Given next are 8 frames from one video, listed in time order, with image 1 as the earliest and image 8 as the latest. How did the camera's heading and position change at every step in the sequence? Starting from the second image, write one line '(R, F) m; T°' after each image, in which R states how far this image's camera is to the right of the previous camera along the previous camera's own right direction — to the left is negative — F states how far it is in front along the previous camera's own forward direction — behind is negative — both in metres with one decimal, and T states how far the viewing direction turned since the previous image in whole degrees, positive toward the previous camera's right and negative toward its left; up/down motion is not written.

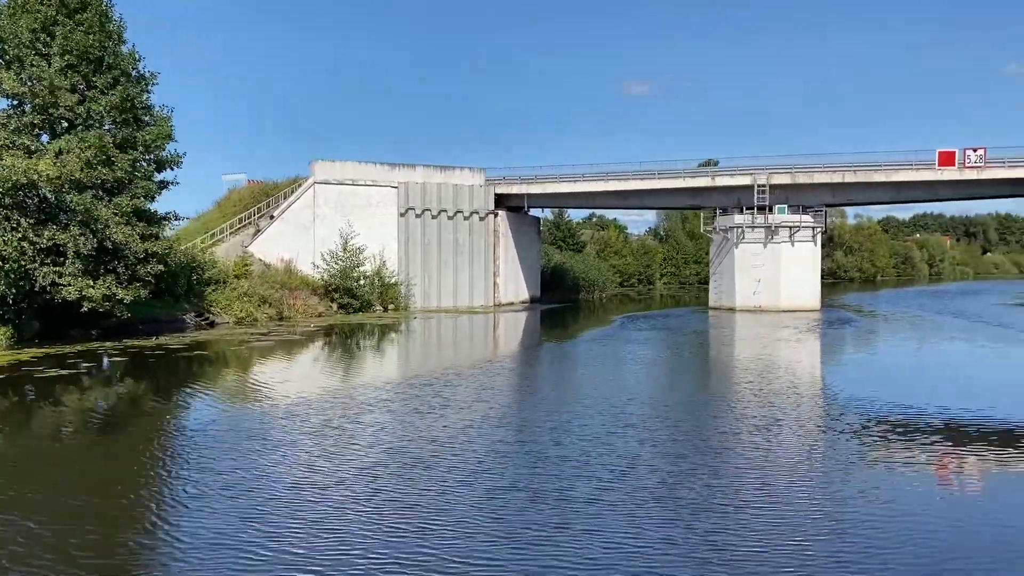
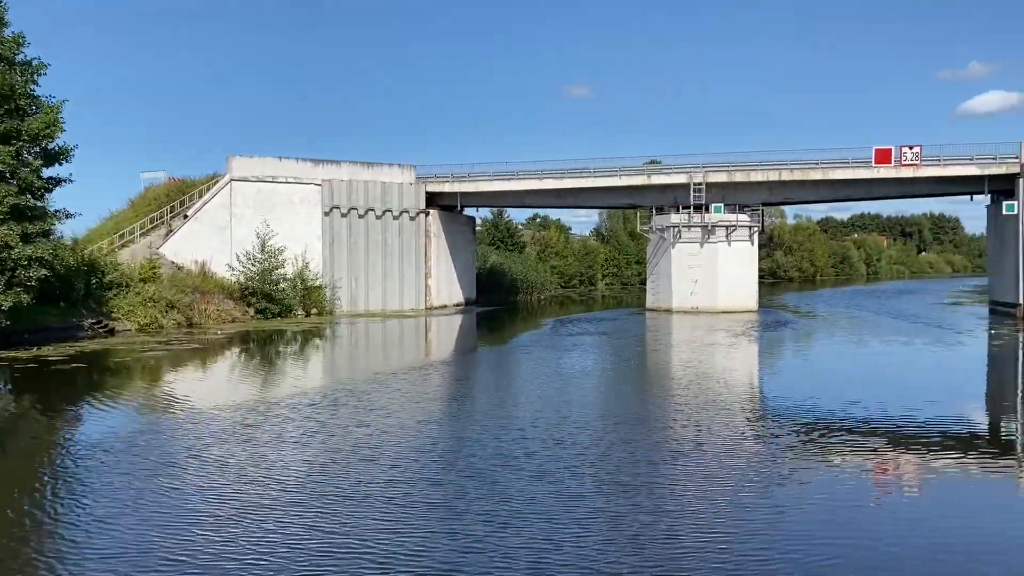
(+0.7, +1.5) m; +4°
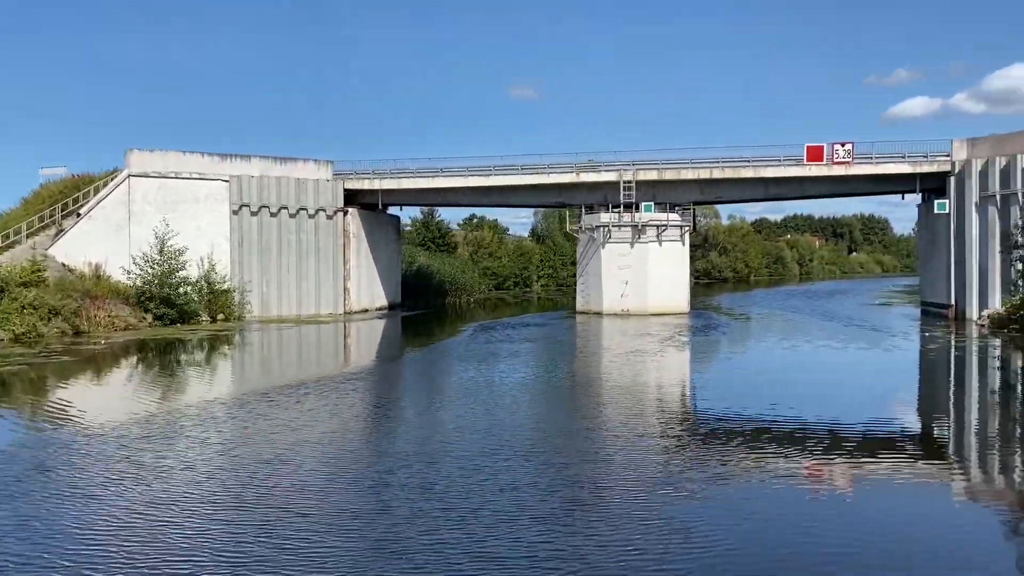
(+0.7, +1.7) m; +4°
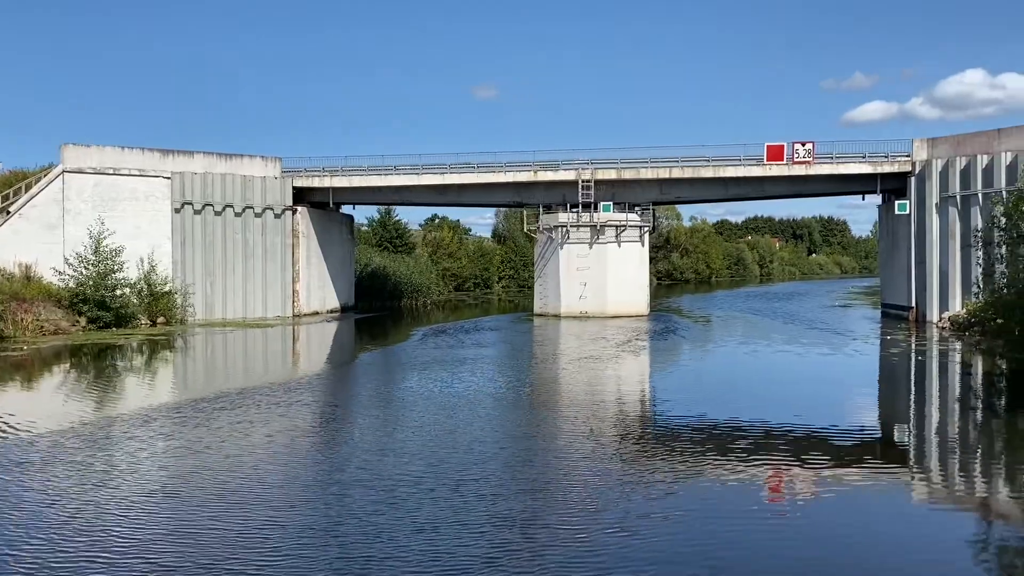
(+0.3, +1.0) m; +2°
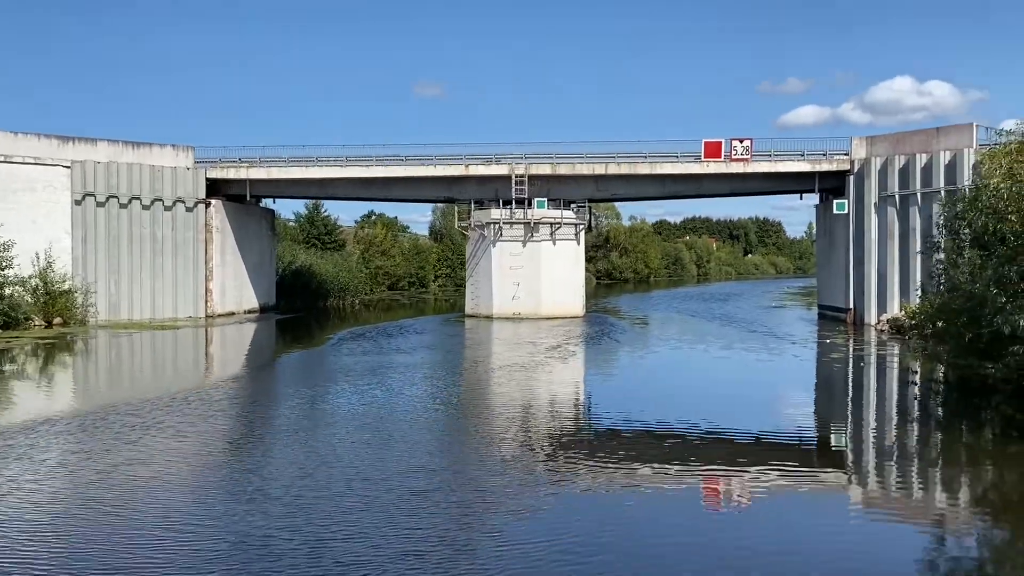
(+0.5, +1.5) m; +4°
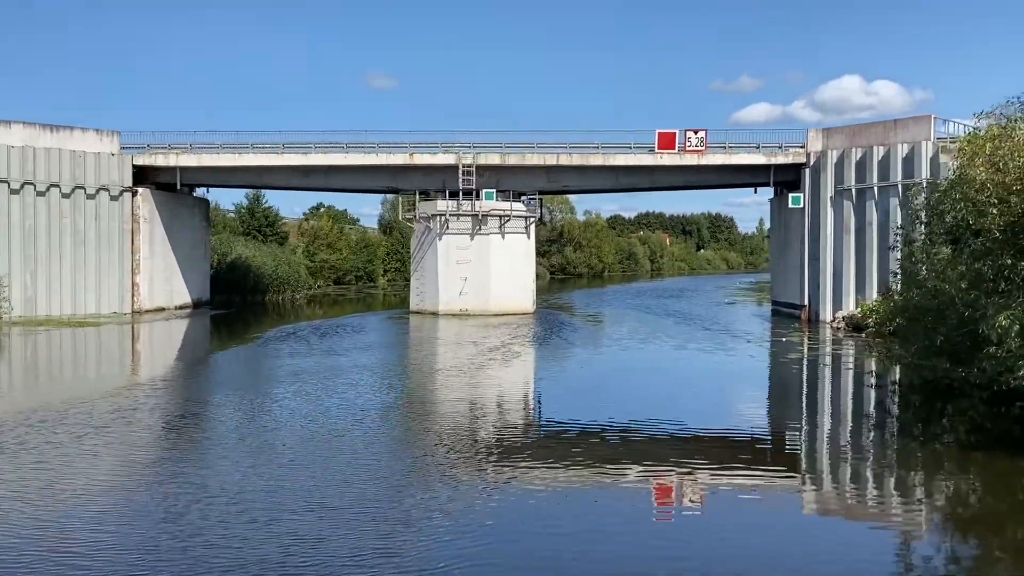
(+0.3, +1.3) m; +3°
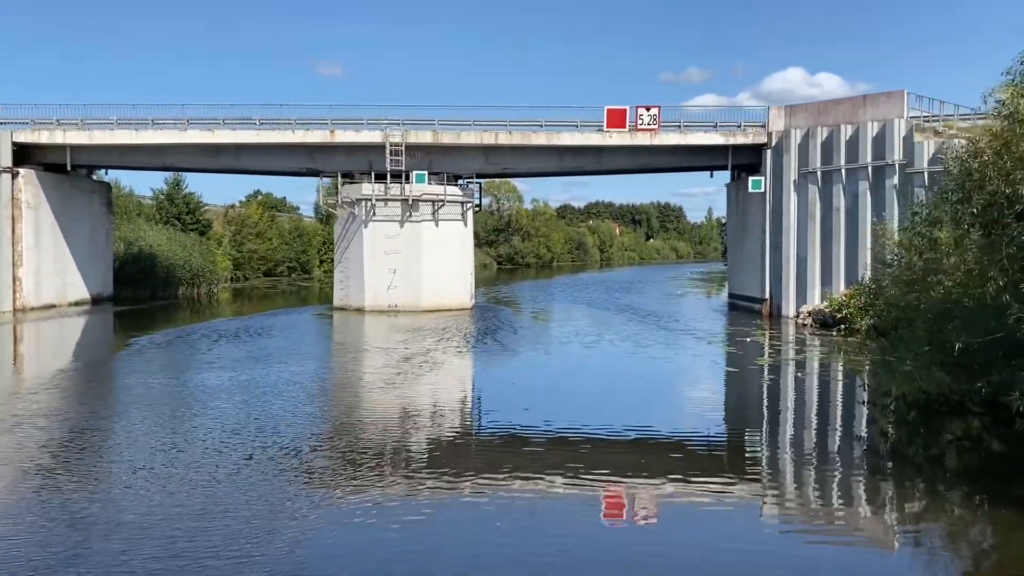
(+0.5, +2.7) m; +3°
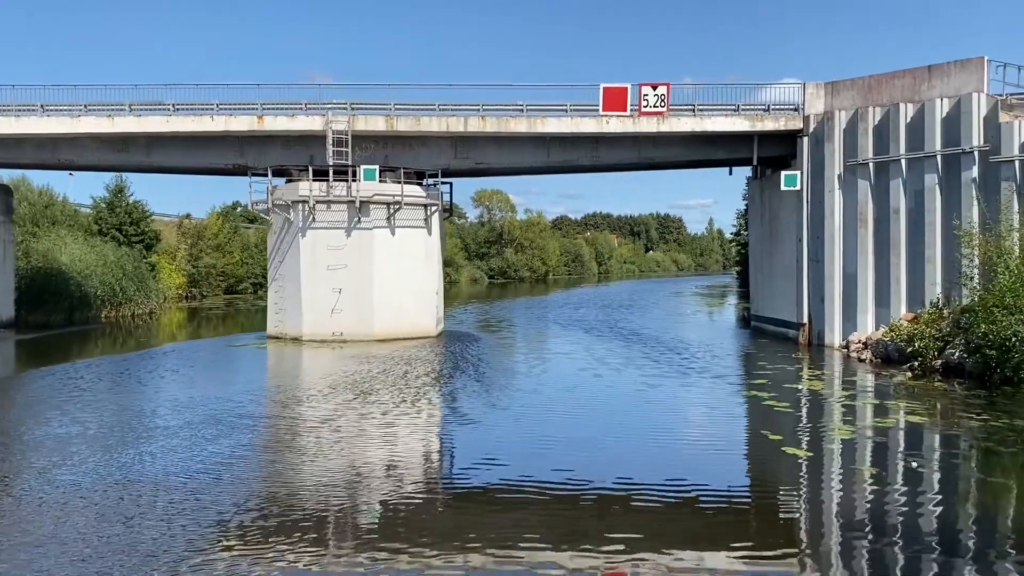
(+0.6, +5.0) m; 0°
